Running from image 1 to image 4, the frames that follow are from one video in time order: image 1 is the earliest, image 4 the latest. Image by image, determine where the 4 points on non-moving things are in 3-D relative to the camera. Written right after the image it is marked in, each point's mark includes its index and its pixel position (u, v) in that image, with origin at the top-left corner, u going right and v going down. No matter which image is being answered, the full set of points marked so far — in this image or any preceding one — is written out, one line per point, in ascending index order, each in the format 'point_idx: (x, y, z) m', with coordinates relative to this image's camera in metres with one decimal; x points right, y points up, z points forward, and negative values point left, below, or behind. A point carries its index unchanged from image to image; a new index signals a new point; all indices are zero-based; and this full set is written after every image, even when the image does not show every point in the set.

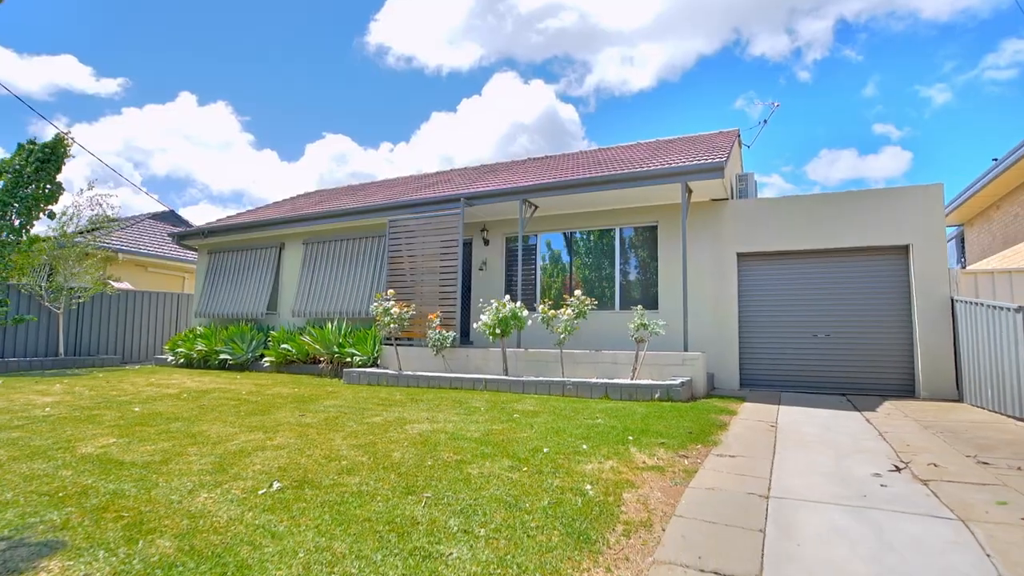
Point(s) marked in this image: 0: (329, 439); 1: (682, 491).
0: (-1.5, -1.2, +4.2) m
1: (+1.0, -1.2, +3.2) m
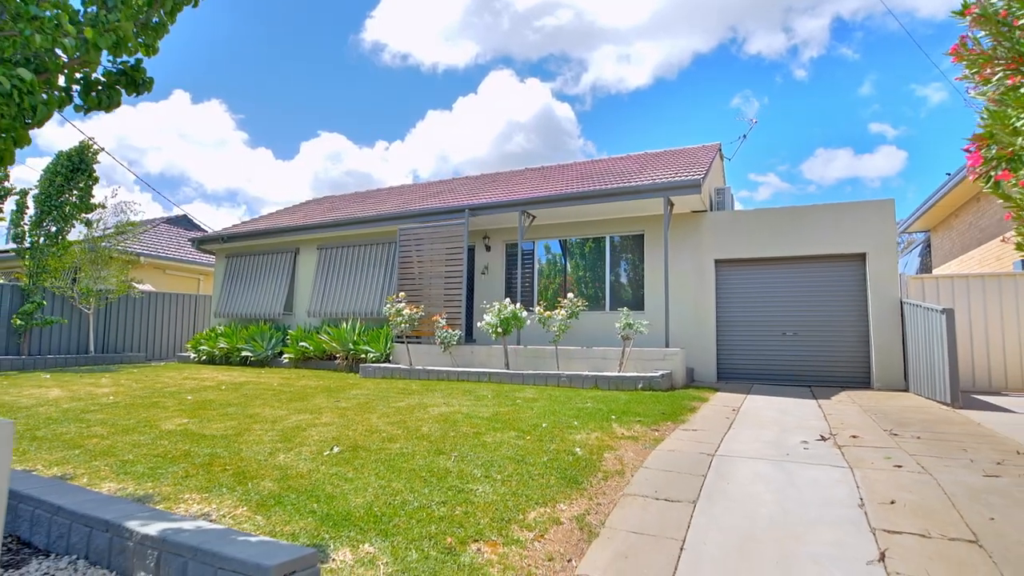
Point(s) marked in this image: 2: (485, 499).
0: (-1.4, -1.3, +5.1) m
1: (+1.1, -1.3, +4.1) m
2: (-0.2, -1.3, +3.2) m
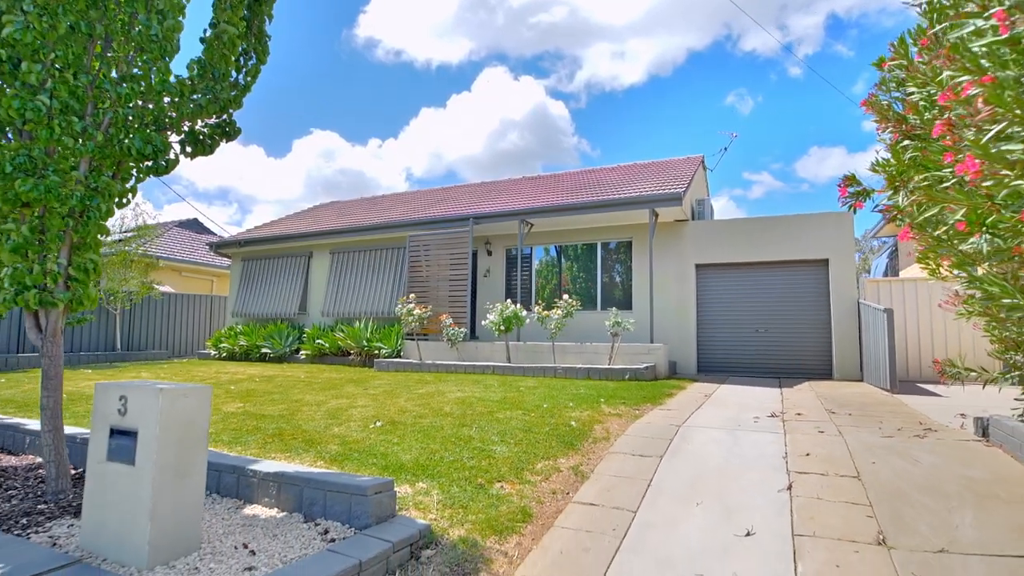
0: (-1.4, -1.3, +6.1) m
1: (+1.2, -1.4, +5.1) m
2: (-0.1, -1.3, +4.1) m
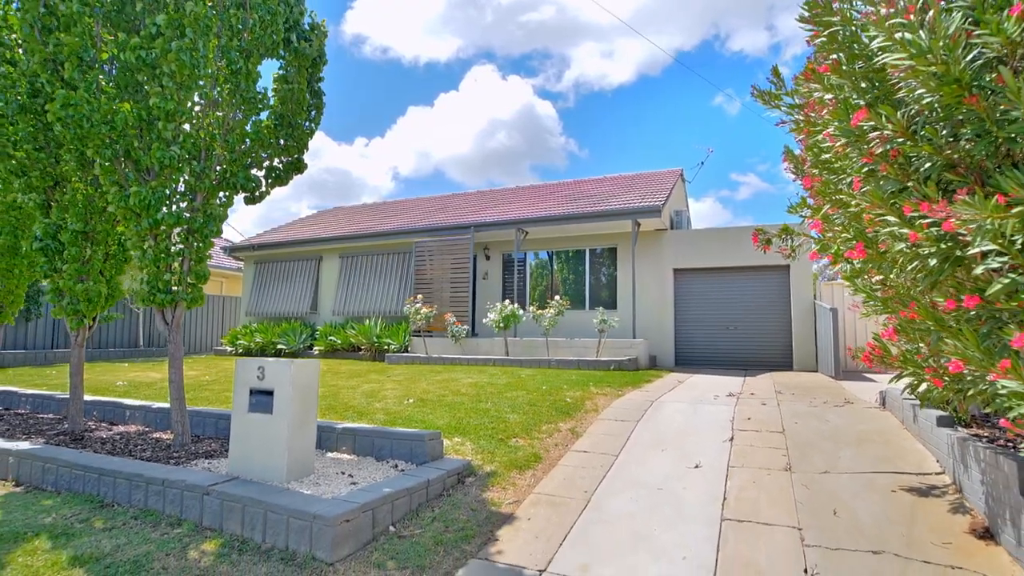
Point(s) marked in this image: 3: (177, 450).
0: (-1.3, -1.4, +7.2) m
1: (+1.3, -1.4, +6.3) m
2: (0.0, -1.4, +5.3) m
3: (-2.9, -1.4, +4.5) m
